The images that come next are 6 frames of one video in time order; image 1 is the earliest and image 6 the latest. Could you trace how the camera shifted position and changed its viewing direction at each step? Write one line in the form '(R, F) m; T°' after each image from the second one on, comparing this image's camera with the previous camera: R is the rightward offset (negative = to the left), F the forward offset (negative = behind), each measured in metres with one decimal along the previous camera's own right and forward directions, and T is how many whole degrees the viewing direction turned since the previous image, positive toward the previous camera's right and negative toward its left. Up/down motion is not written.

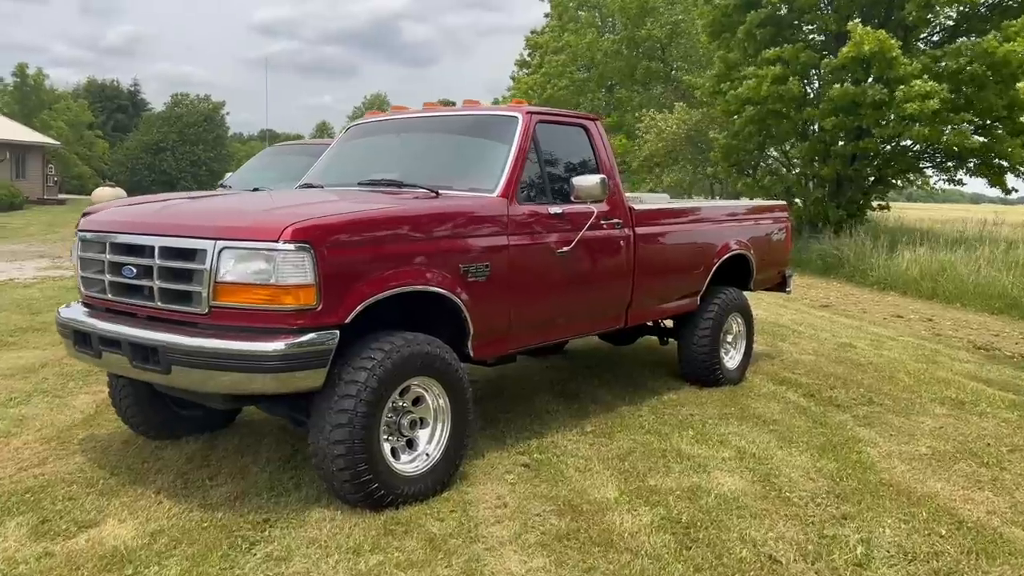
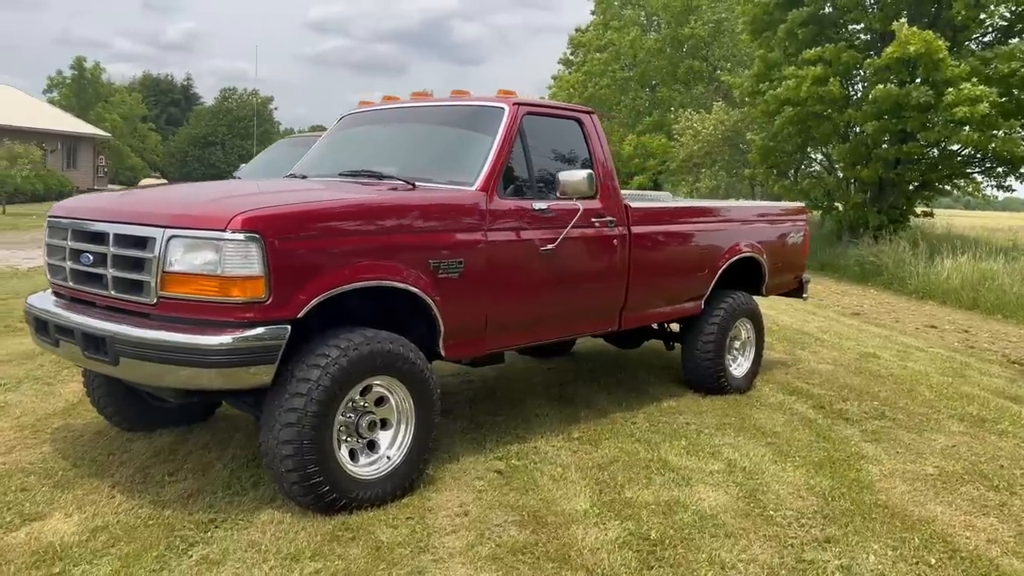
(+0.3, +0.2) m; -3°
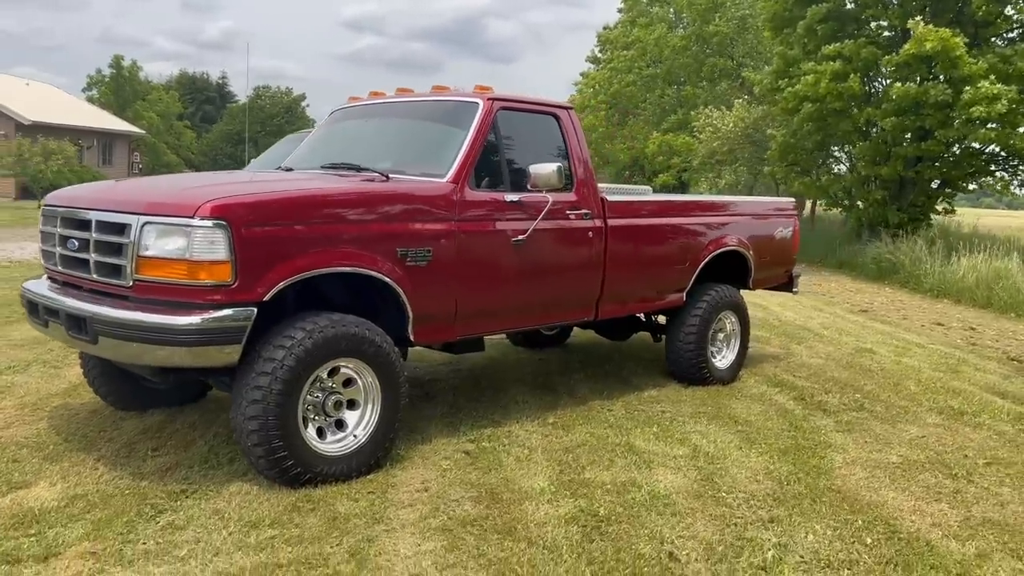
(+0.3, -0.2) m; -2°
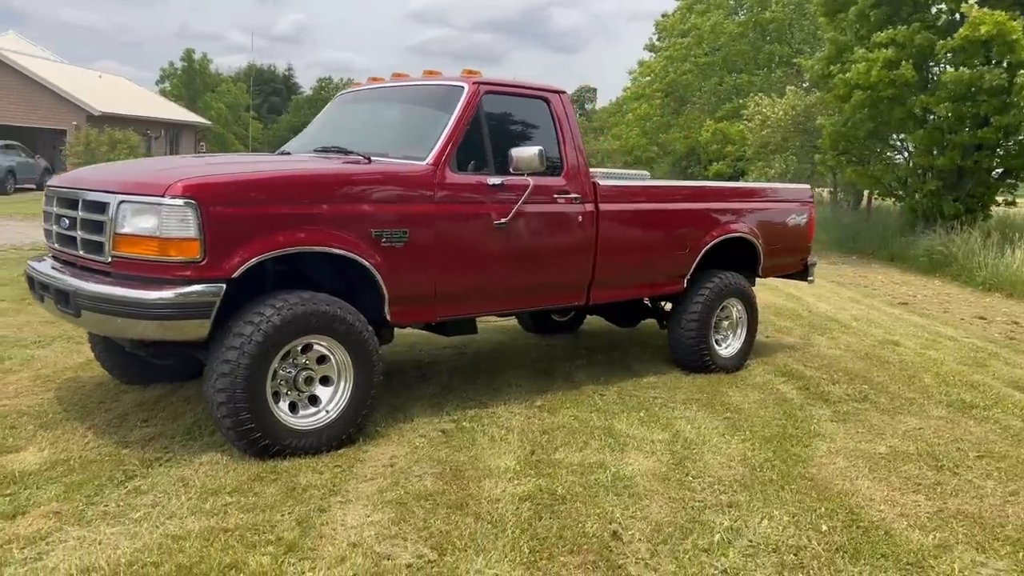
(+0.4, 0.0) m; -4°
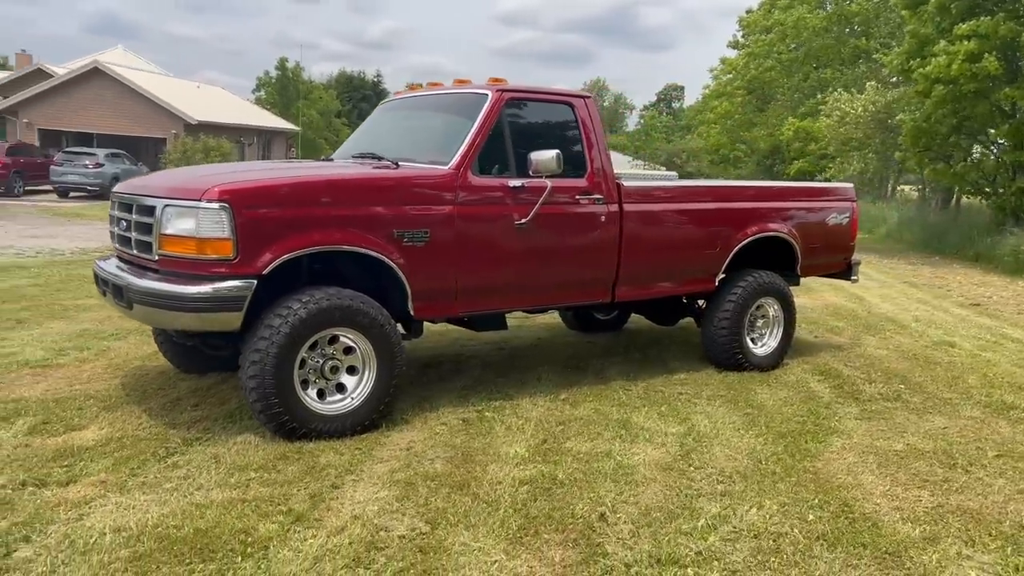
(+0.4, -0.2) m; -6°
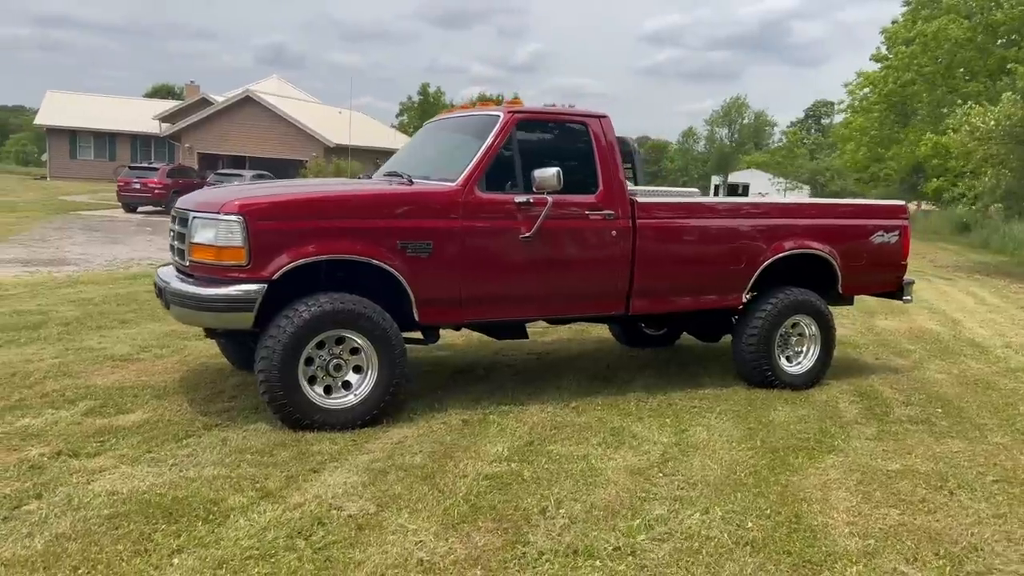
(+0.8, -0.2) m; -9°
